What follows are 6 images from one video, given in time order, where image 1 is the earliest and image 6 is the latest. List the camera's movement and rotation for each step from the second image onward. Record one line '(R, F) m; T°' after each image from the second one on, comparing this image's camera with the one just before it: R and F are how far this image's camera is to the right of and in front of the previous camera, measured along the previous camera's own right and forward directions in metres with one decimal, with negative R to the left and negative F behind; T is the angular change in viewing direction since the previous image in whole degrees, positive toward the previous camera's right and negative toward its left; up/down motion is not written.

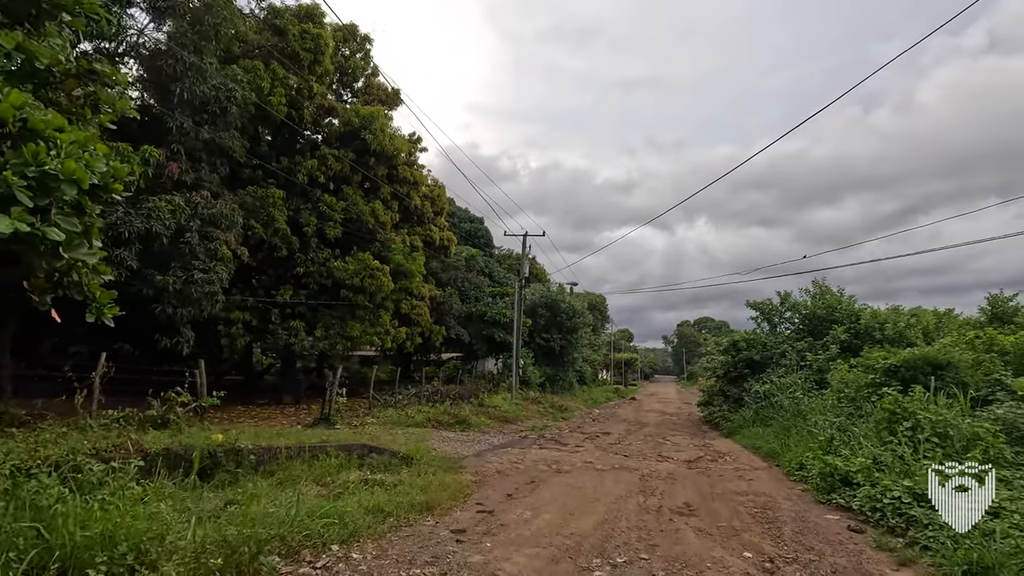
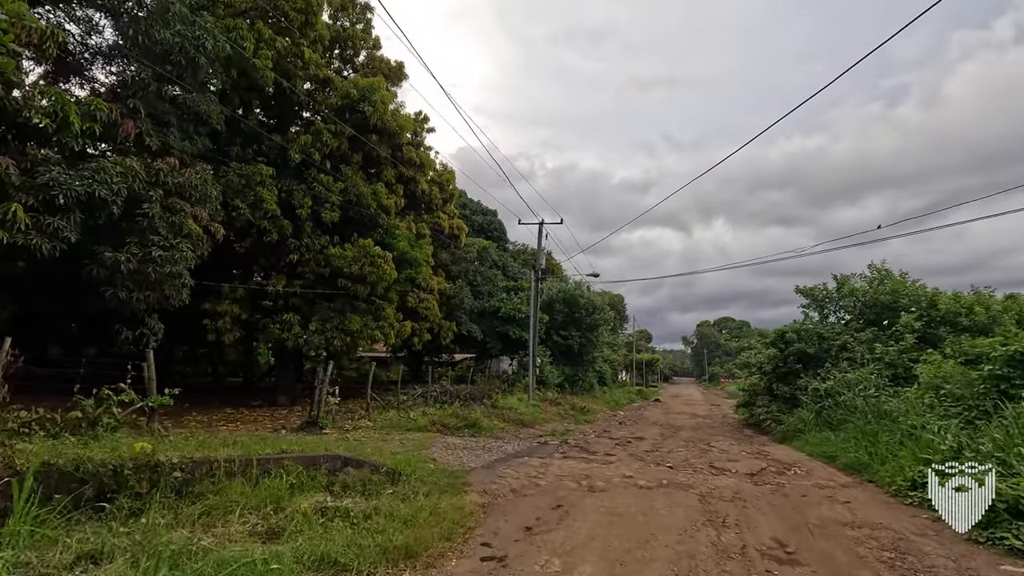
(0.0, +1.8) m; -2°
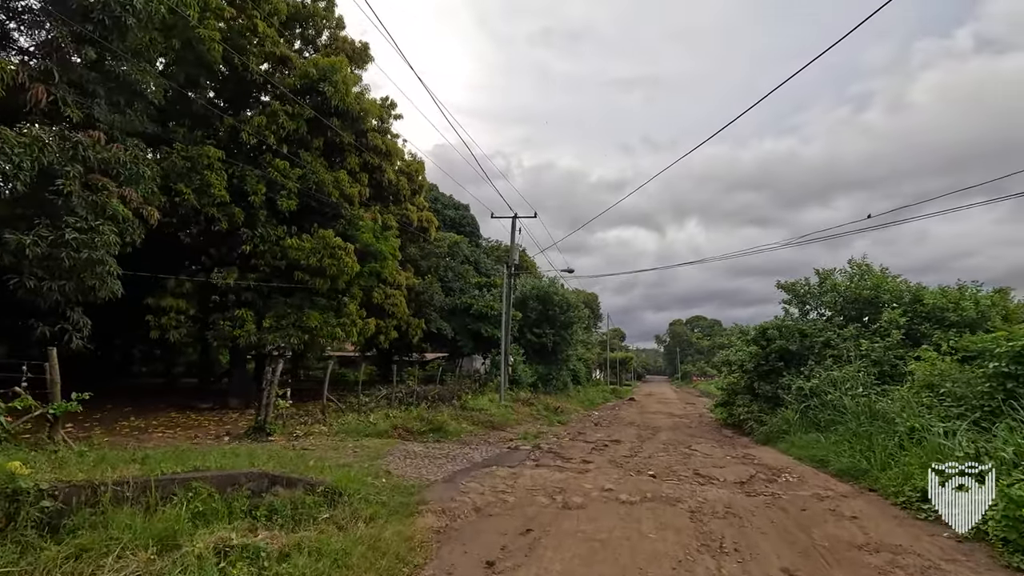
(+0.1, +0.9) m; +3°
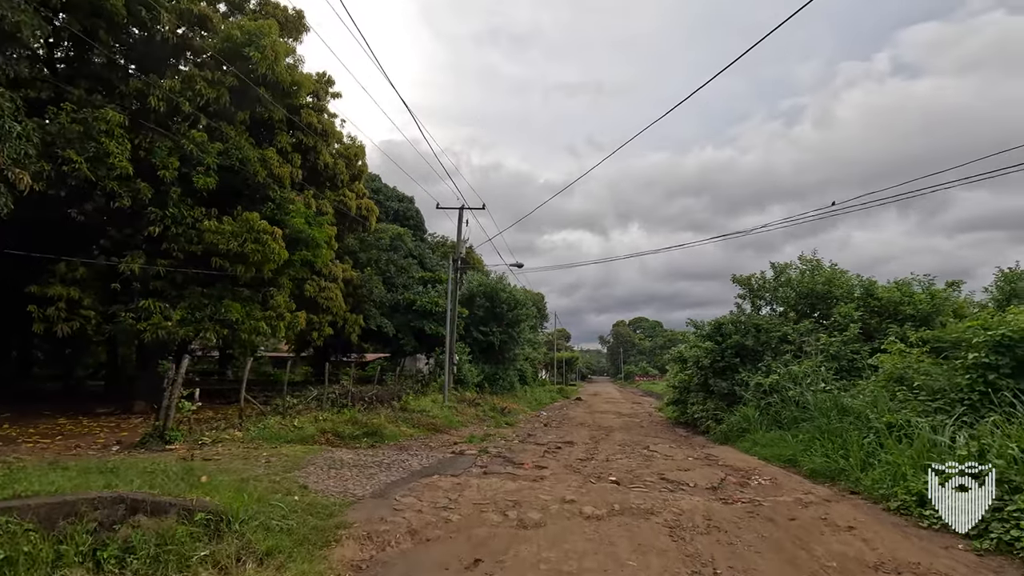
(0.0, +1.0) m; +6°
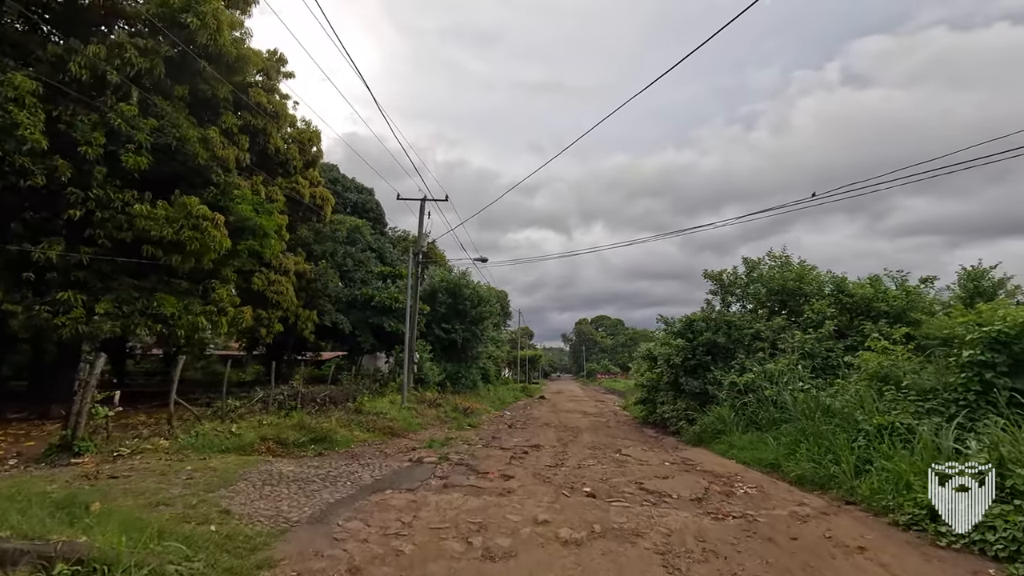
(0.0, +0.8) m; +4°
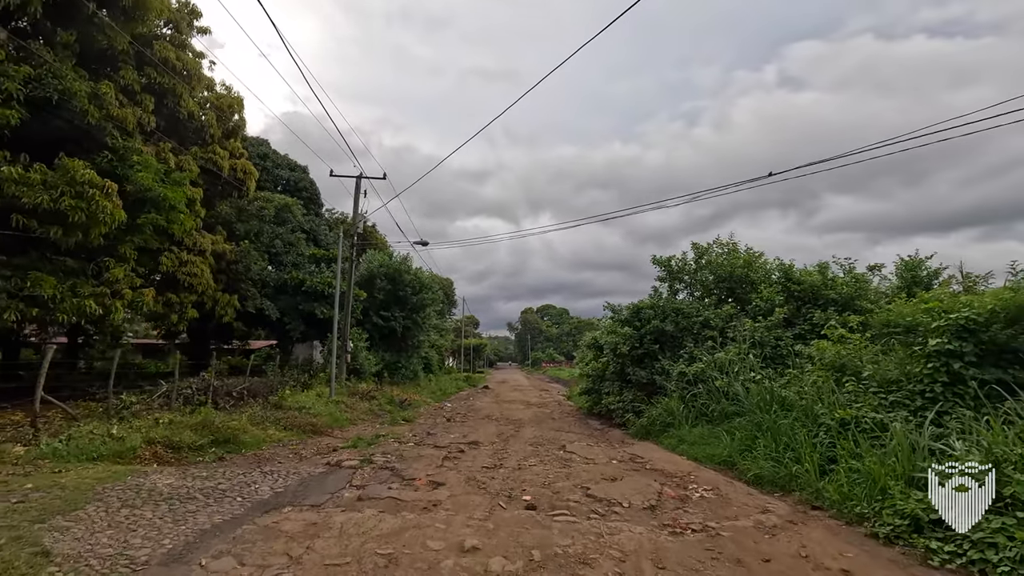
(+0.2, +0.9) m; +6°
